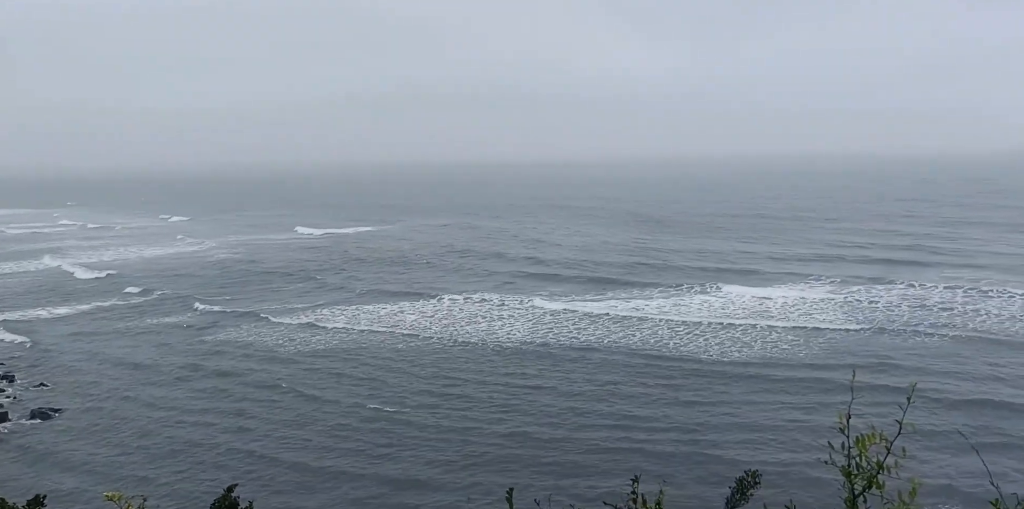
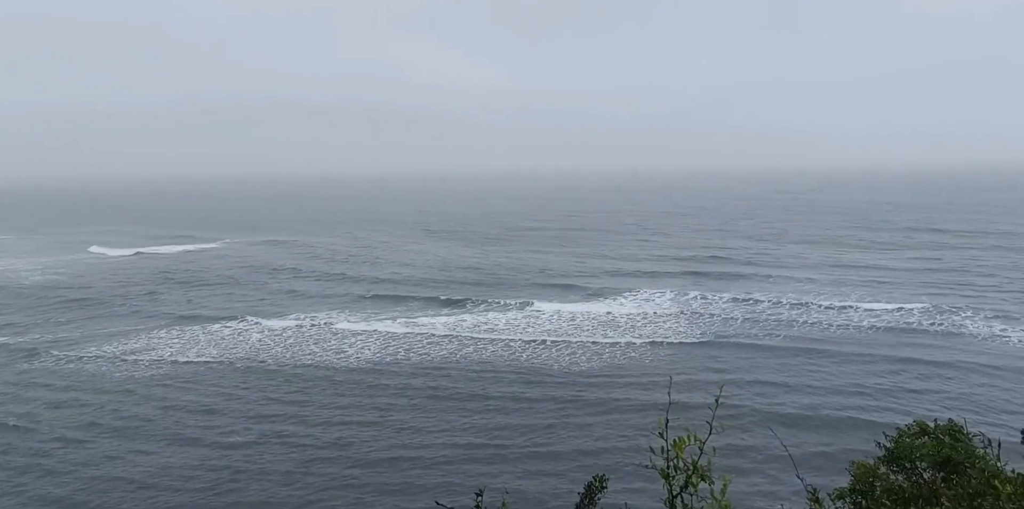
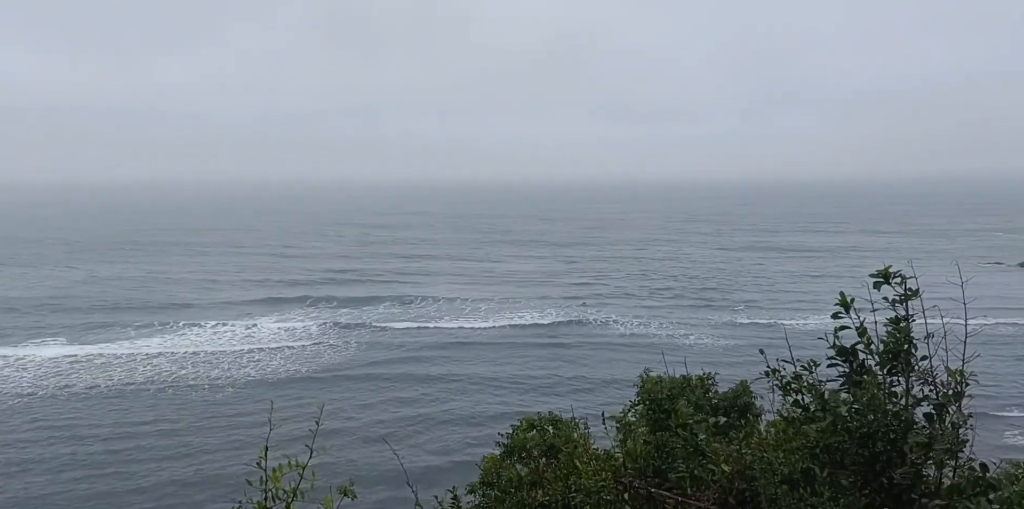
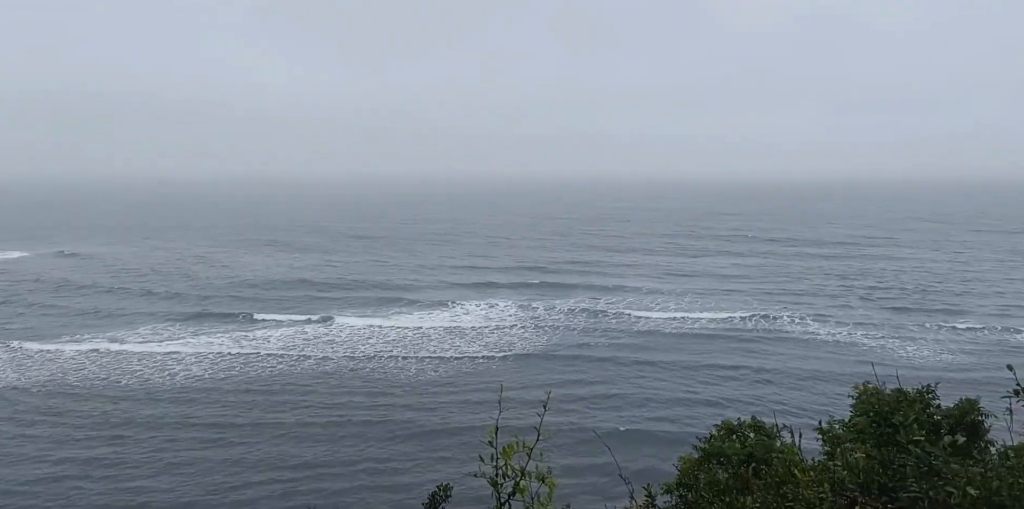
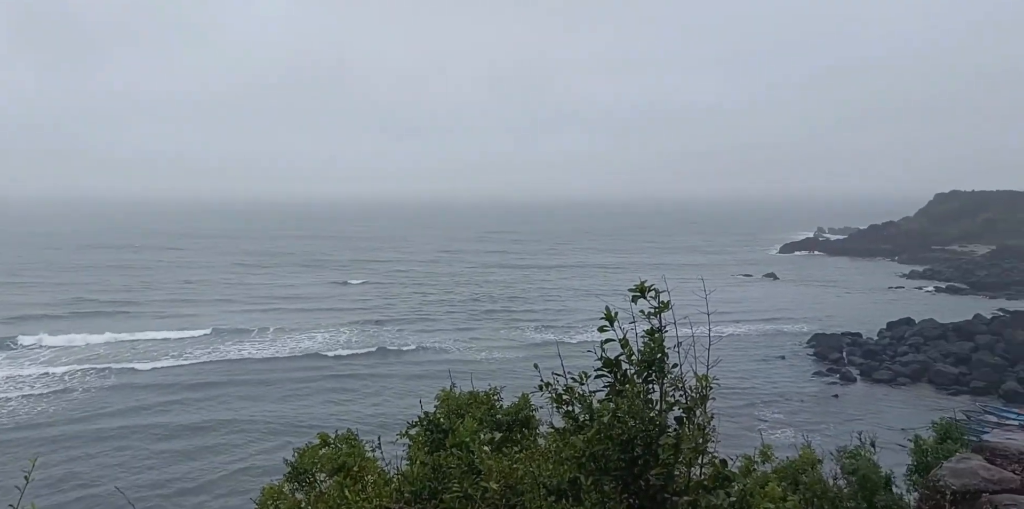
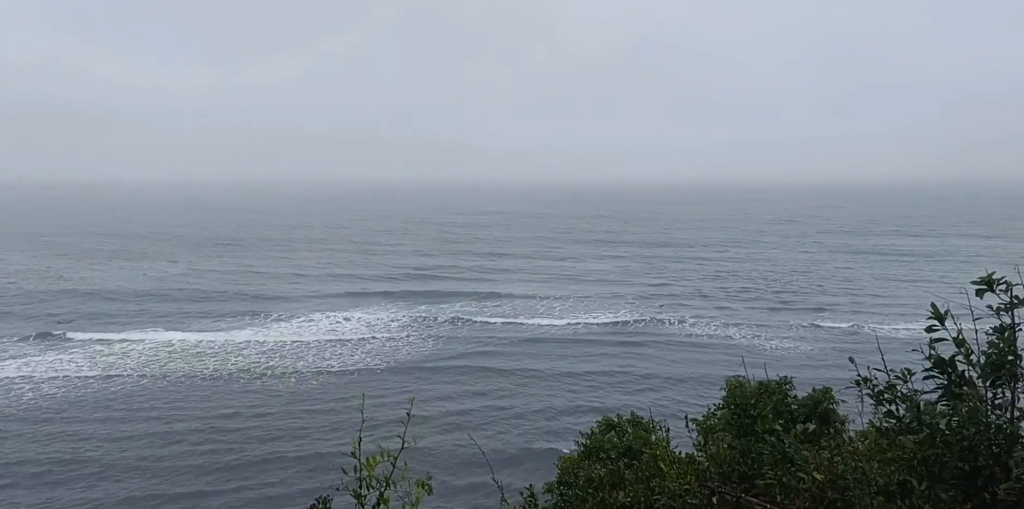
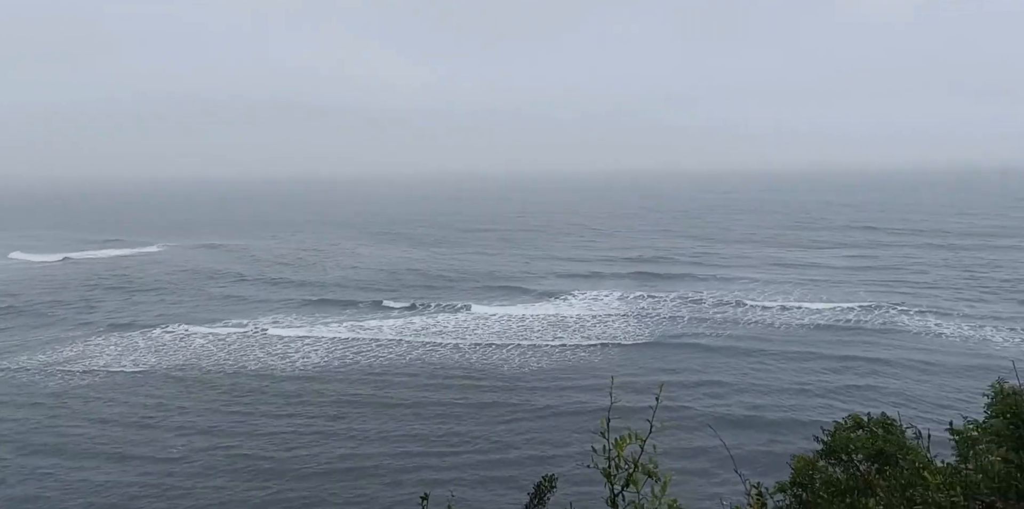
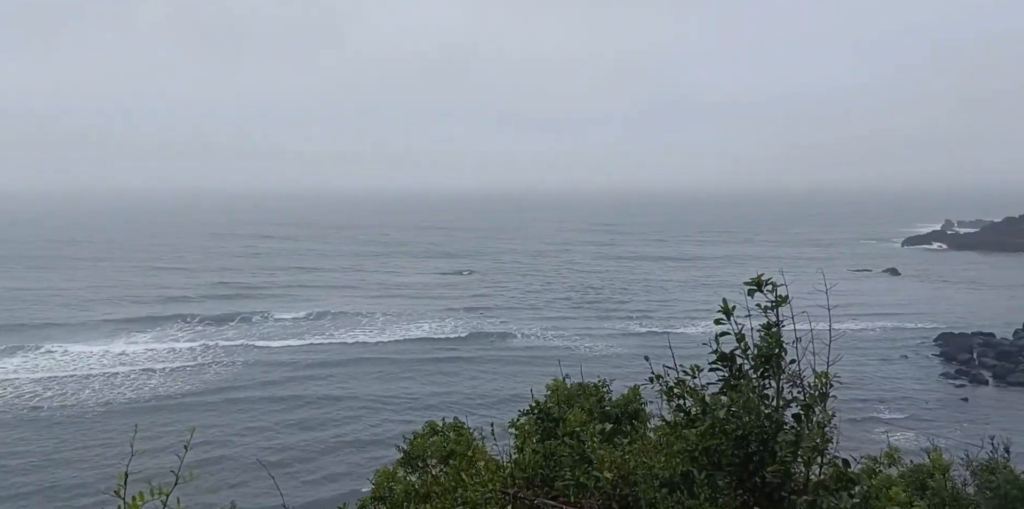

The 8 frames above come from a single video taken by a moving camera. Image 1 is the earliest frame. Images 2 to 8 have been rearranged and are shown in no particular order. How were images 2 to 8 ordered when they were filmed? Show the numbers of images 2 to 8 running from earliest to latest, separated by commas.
2, 7, 4, 6, 3, 8, 5
